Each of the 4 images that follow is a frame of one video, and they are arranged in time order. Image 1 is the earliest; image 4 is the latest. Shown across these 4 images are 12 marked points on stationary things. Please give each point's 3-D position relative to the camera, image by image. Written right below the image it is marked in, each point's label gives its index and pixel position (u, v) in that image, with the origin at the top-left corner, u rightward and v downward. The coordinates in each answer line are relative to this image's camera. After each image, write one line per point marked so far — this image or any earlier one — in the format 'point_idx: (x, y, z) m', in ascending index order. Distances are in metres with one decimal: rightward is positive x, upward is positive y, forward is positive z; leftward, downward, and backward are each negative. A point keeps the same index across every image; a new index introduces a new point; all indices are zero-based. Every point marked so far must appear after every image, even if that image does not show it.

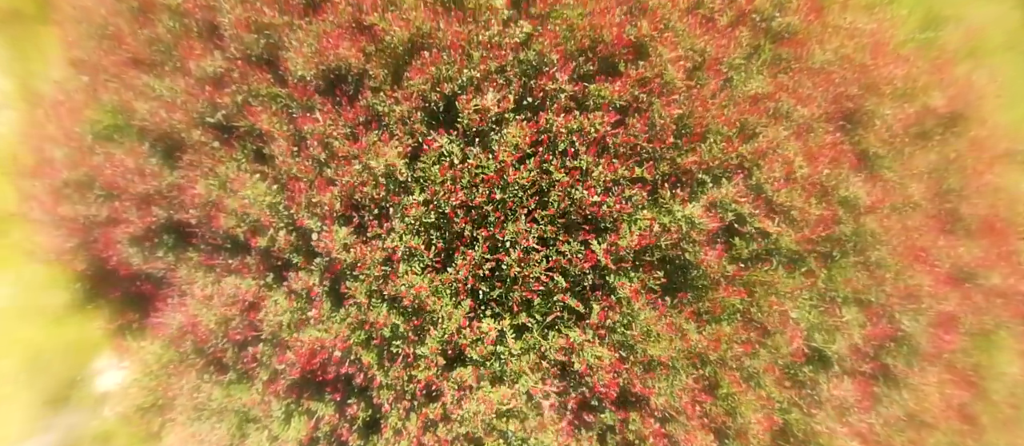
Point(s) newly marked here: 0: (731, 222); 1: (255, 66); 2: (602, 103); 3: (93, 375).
0: (+3.2, 0.0, +6.4) m
1: (-3.8, +2.3, +6.5) m
2: (+1.3, +1.7, +6.3) m
3: (-6.8, -2.5, +7.1) m
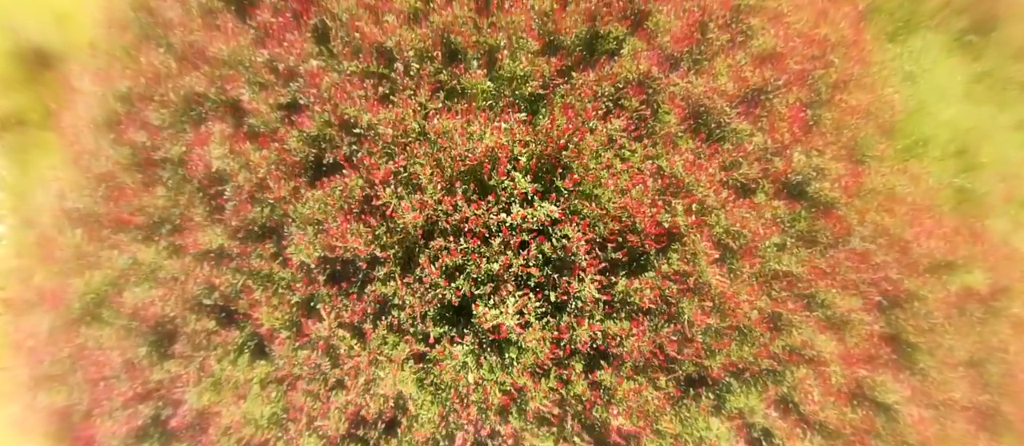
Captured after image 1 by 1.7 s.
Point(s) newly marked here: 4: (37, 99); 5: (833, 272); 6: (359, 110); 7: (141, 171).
0: (+3.4, -2.9, +5.9) m
1: (-3.5, -0.2, +6.0) m
2: (+1.6, -1.1, +5.8) m
3: (-6.7, -4.9, +6.6) m
4: (-9.4, +2.4, +8.7) m
5: (+4.9, -0.8, +6.7) m
6: (-2.2, +1.6, +6.3) m
7: (-5.6, +0.8, +6.6) m
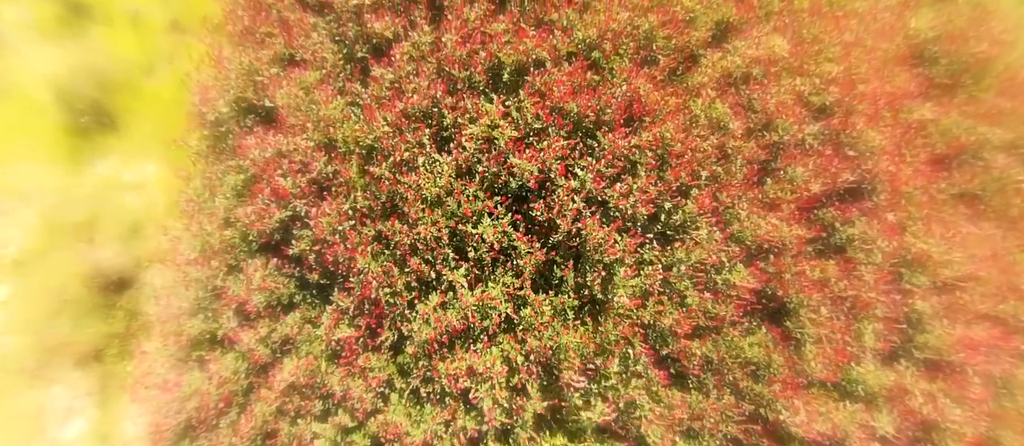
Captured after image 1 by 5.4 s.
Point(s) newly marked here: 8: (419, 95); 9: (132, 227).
0: (+4.6, -8.0, +5.1) m
1: (-2.1, -5.1, +5.5) m
2: (+2.9, -6.2, +5.0) m
3: (-5.4, -9.6, +6.9) m
4: (-7.7, -2.1, +8.3) m
5: (+6.3, -5.9, +5.5) m
6: (-0.7, -3.4, +5.5) m
7: (-4.1, -4.0, +6.1) m
8: (-1.5, +2.0, +6.9) m
9: (-7.7, -0.1, +8.9) m
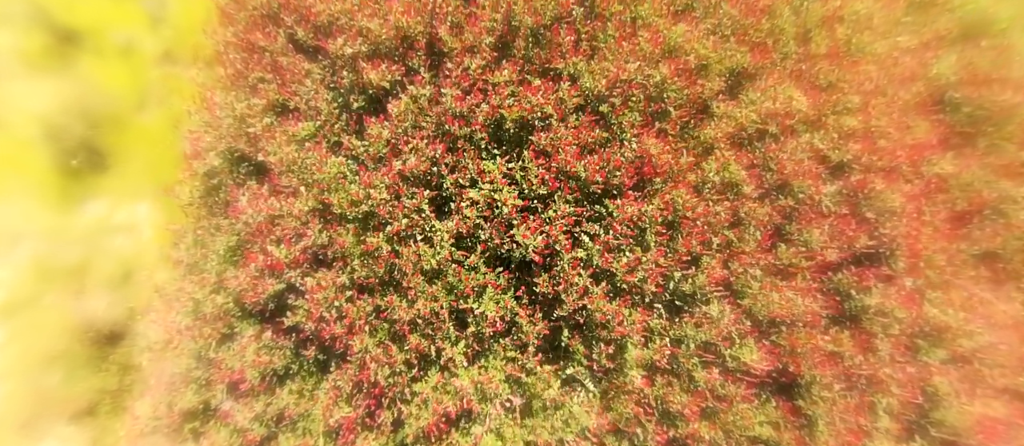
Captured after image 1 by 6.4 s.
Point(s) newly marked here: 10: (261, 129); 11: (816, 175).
0: (+4.7, -9.1, +5.1) m
1: (-2.1, -6.2, +5.4) m
2: (+2.9, -7.3, +4.9) m
3: (-5.4, -10.6, +6.9) m
4: (-7.7, -3.0, +8.1) m
5: (+6.3, -6.9, +5.4) m
6: (-0.7, -4.4, +5.3) m
7: (-4.1, -5.1, +6.0) m
8: (-1.4, +1.0, +6.6) m
9: (-7.7, -1.1, +8.6) m
10: (-4.2, +1.6, +7.4) m
11: (+4.8, +0.8, +6.8) m
